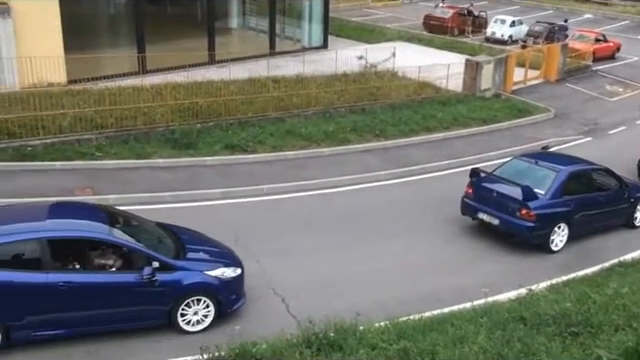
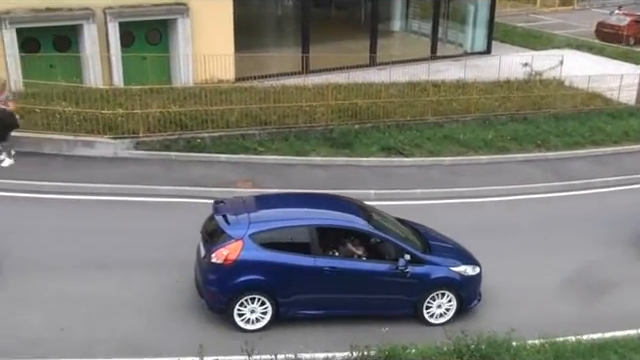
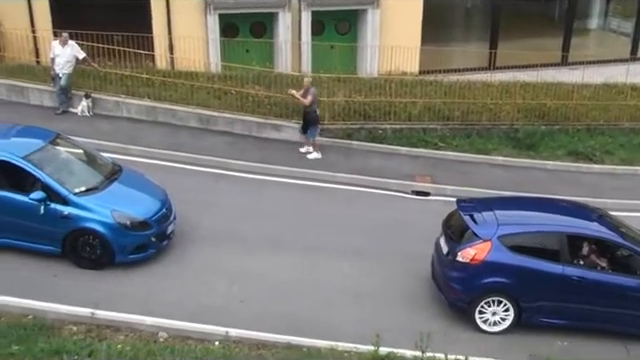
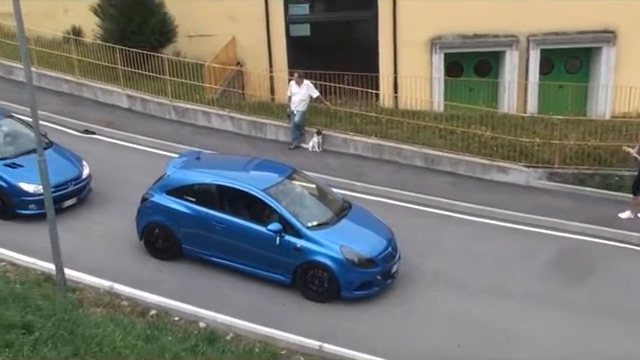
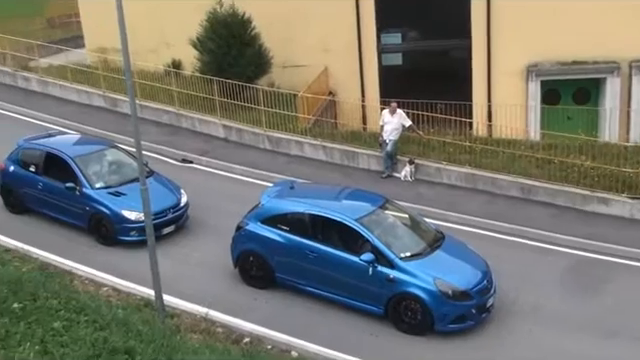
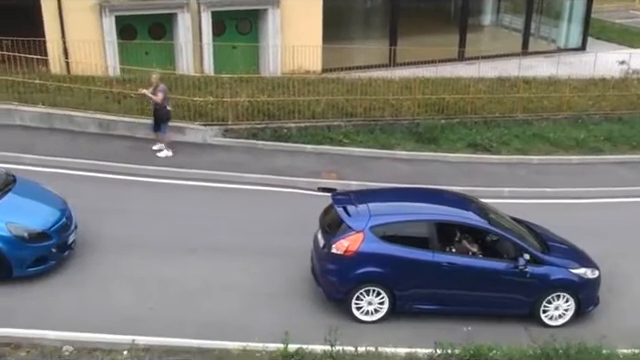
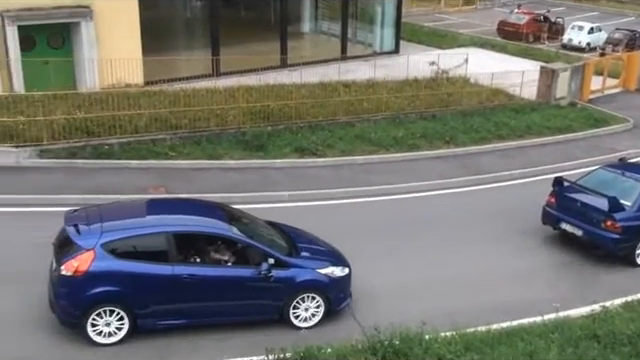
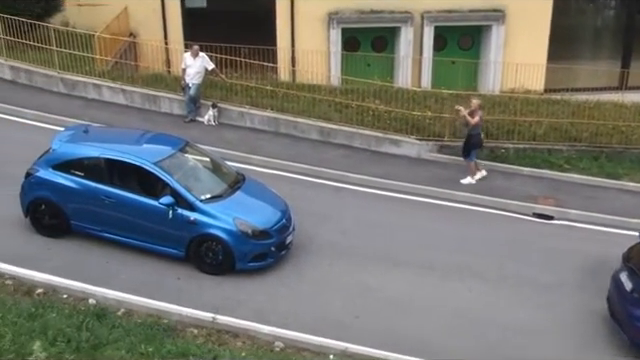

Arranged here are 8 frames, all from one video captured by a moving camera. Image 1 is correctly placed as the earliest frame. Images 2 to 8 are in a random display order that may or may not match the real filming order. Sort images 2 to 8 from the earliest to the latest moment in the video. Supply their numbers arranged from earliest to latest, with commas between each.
7, 2, 6, 3, 8, 4, 5
